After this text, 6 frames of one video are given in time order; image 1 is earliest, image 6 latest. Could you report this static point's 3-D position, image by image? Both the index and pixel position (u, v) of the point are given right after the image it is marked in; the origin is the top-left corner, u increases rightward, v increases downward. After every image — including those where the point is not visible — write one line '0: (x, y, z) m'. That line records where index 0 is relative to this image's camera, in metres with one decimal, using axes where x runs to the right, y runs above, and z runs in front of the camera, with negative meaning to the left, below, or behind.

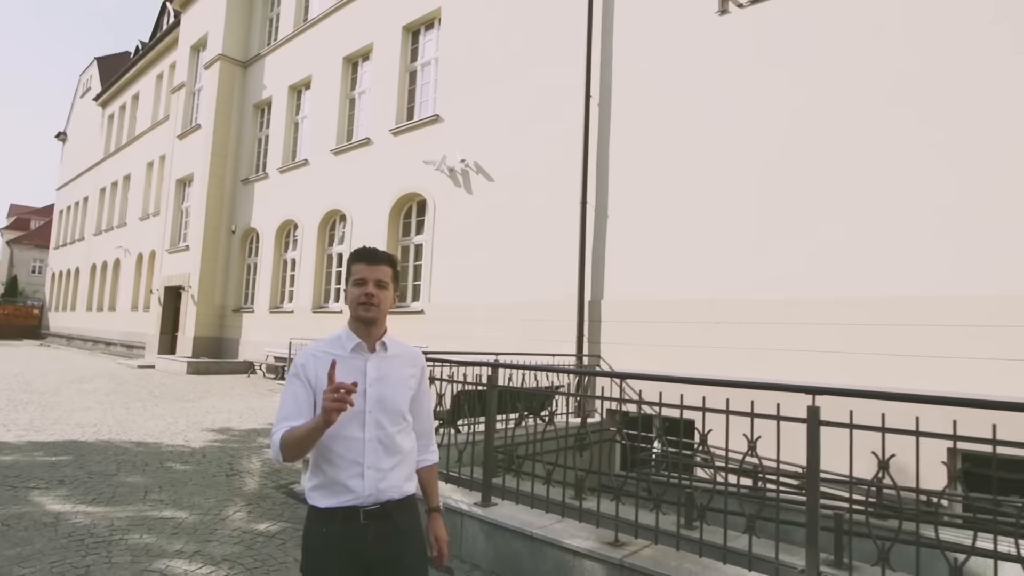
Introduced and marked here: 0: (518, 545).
0: (0.0, -1.6, +3.5) m
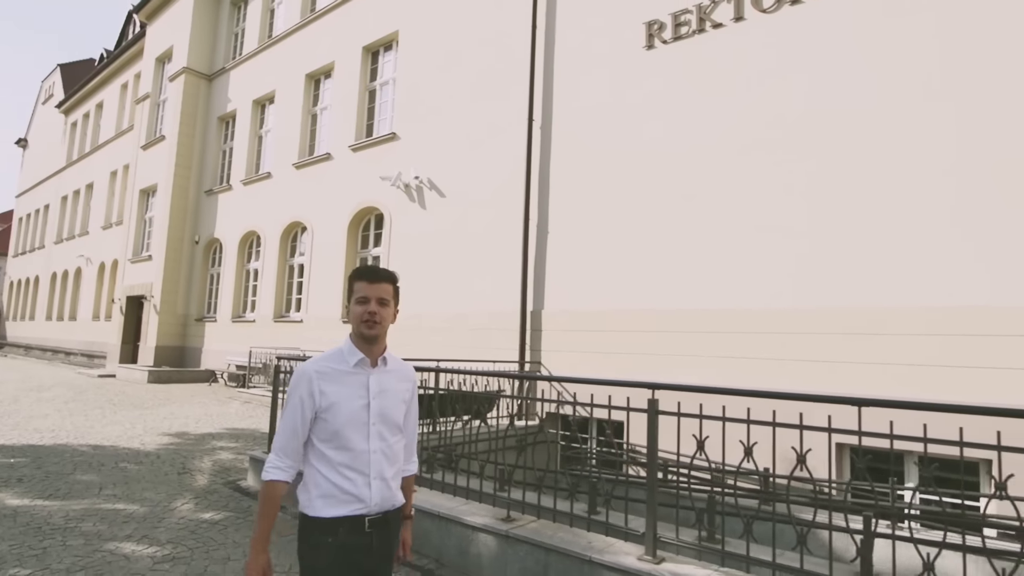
0: (-0.6, -1.7, +4.0) m
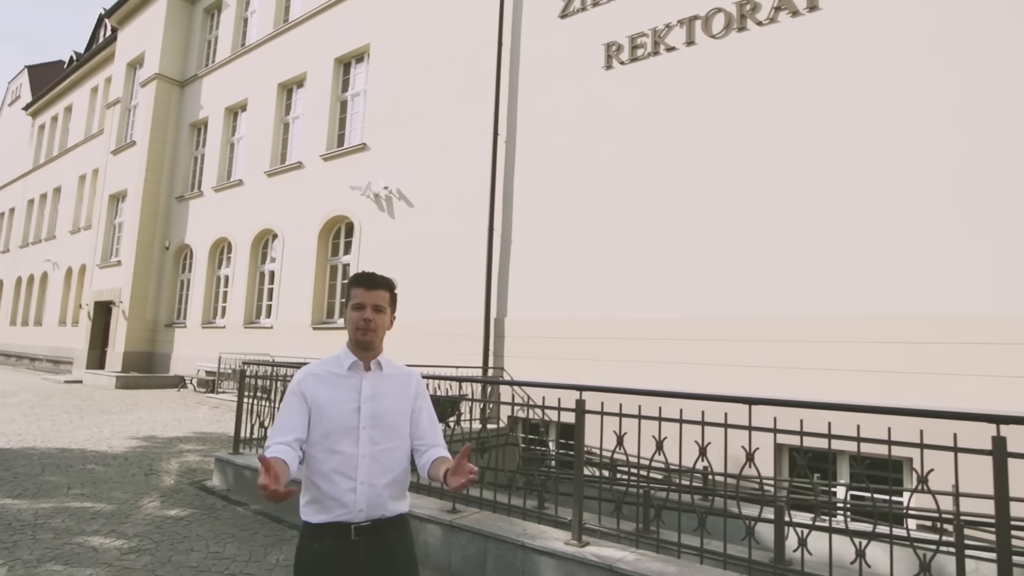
0: (-1.0, -1.7, +4.4) m
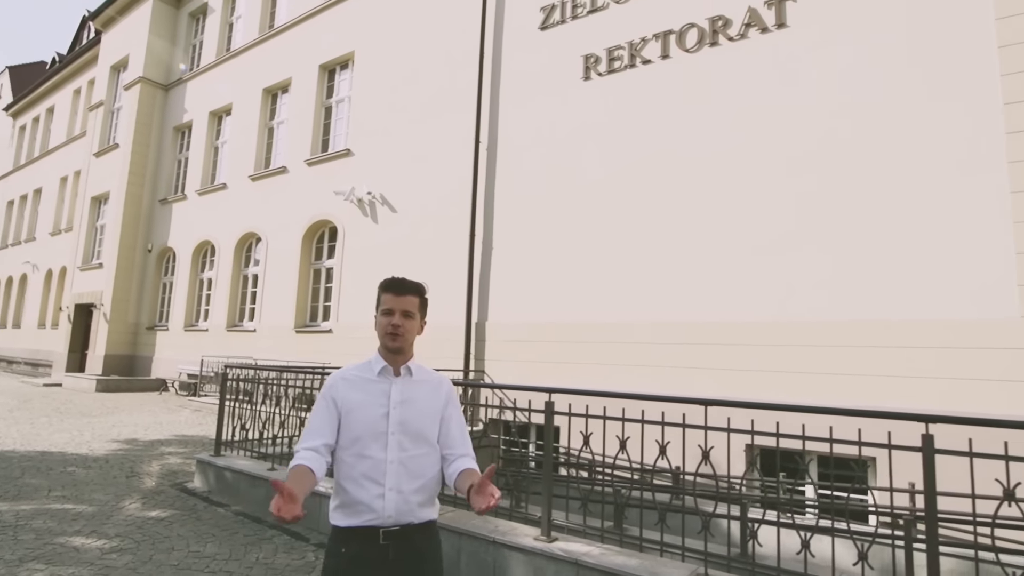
0: (-1.2, -1.8, +4.5) m
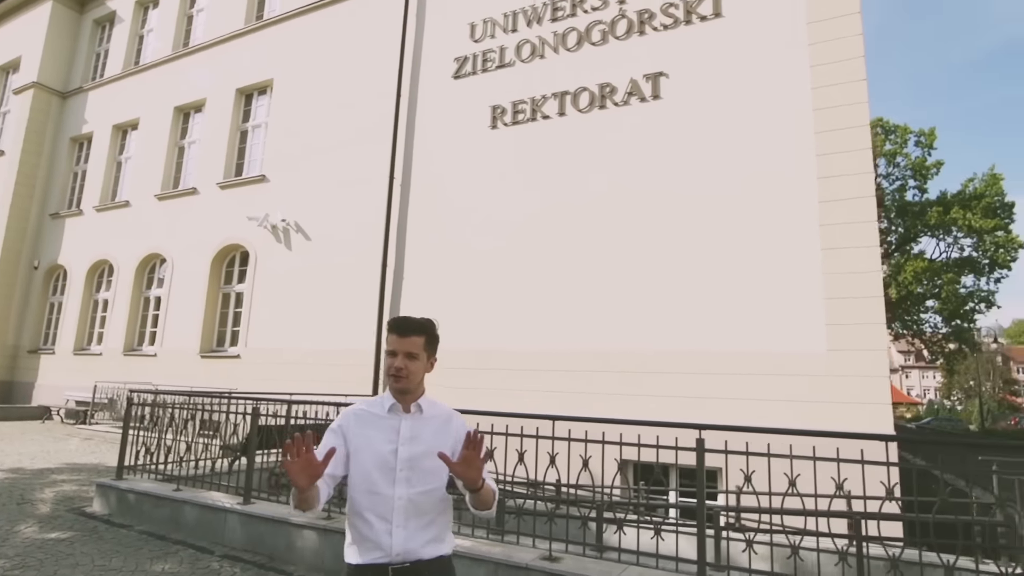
0: (-2.1, -2.1, +4.9) m
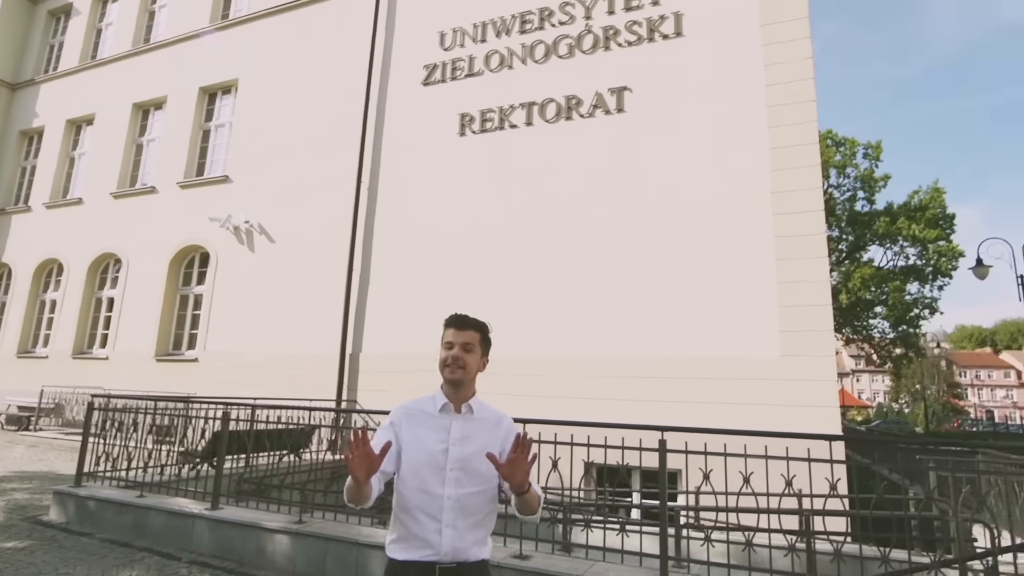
0: (-2.4, -2.1, +4.9) m
